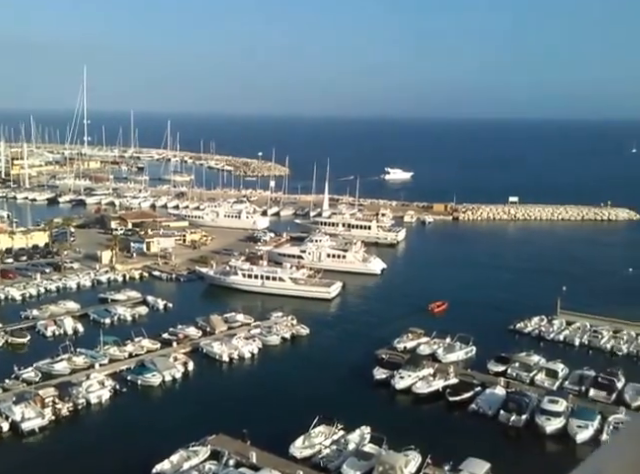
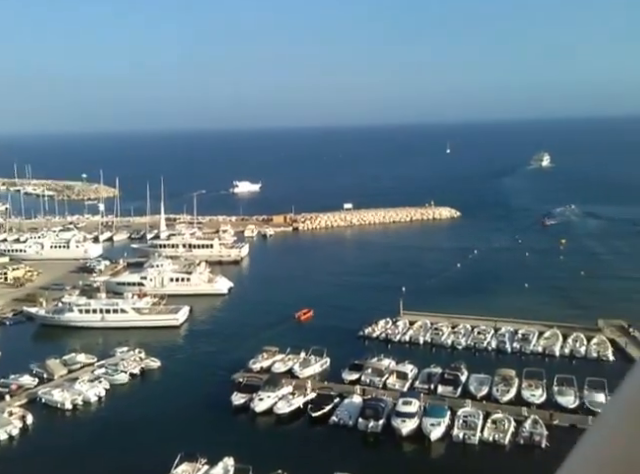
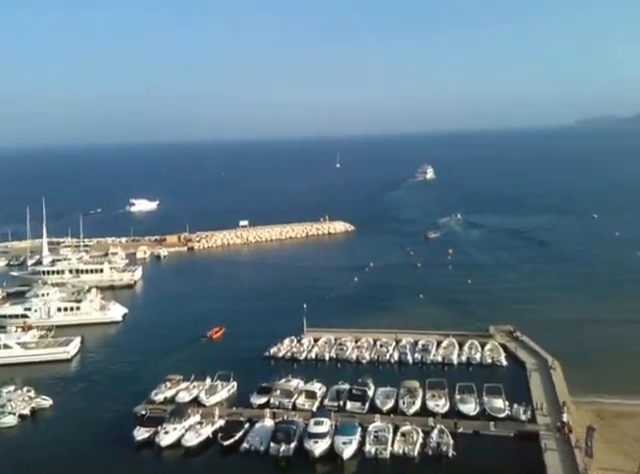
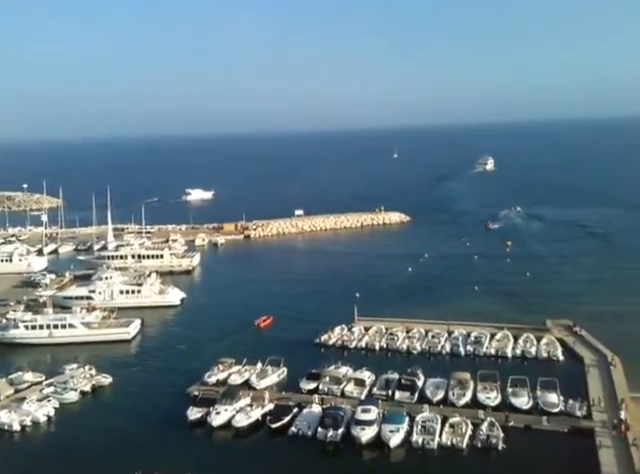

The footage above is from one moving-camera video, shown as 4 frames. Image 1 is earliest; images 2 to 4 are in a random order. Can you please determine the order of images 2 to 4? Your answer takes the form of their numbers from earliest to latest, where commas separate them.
2, 4, 3
